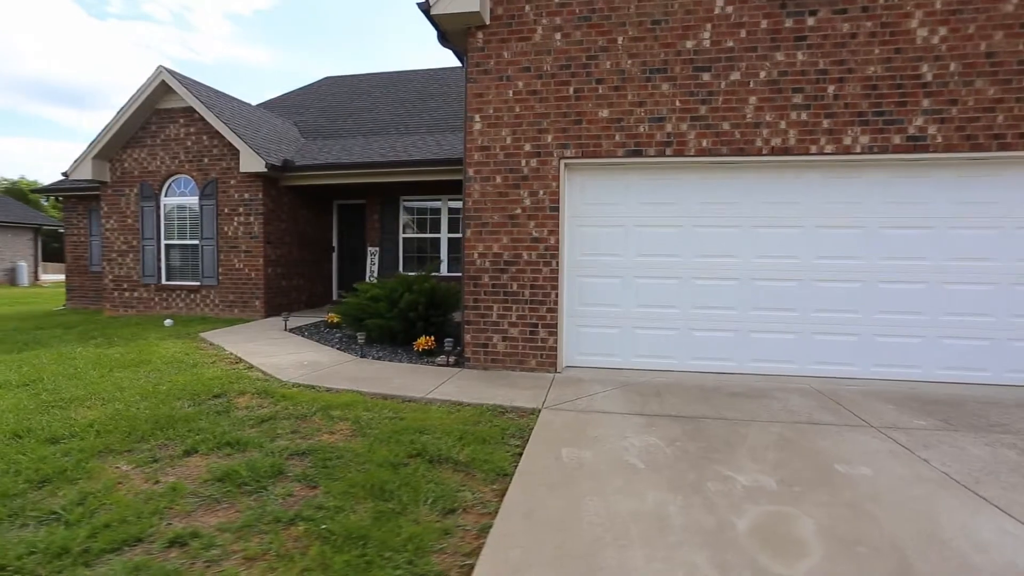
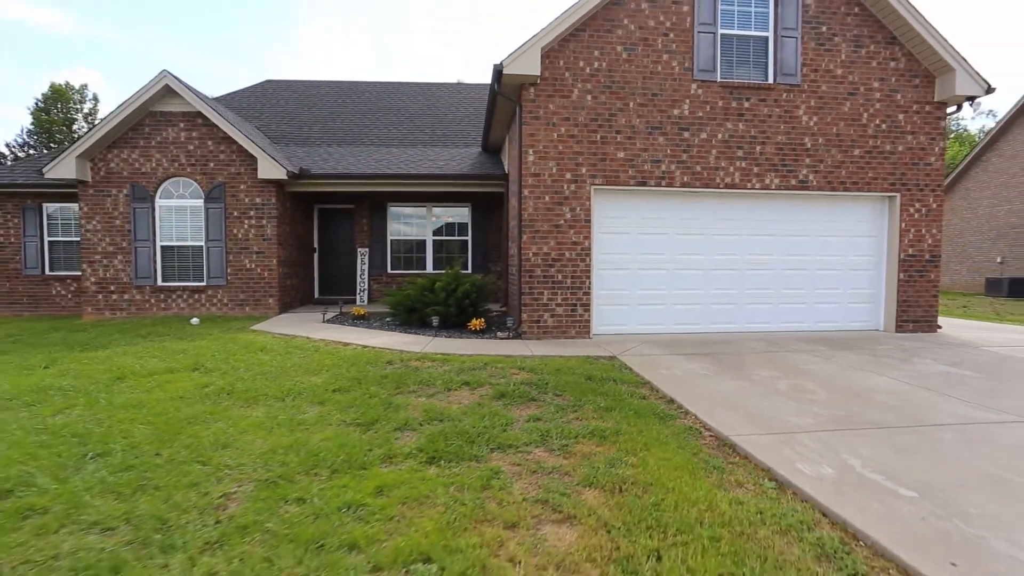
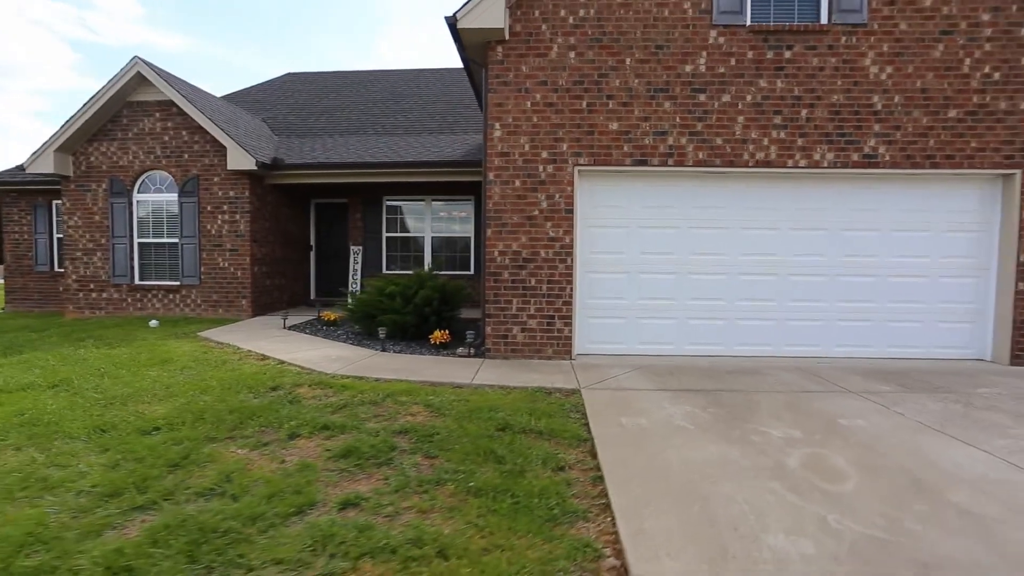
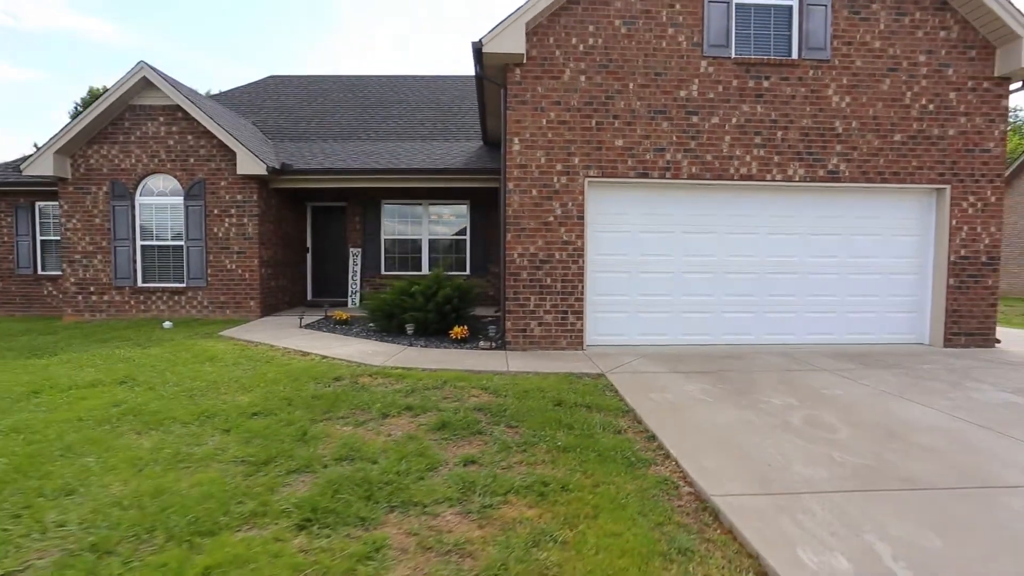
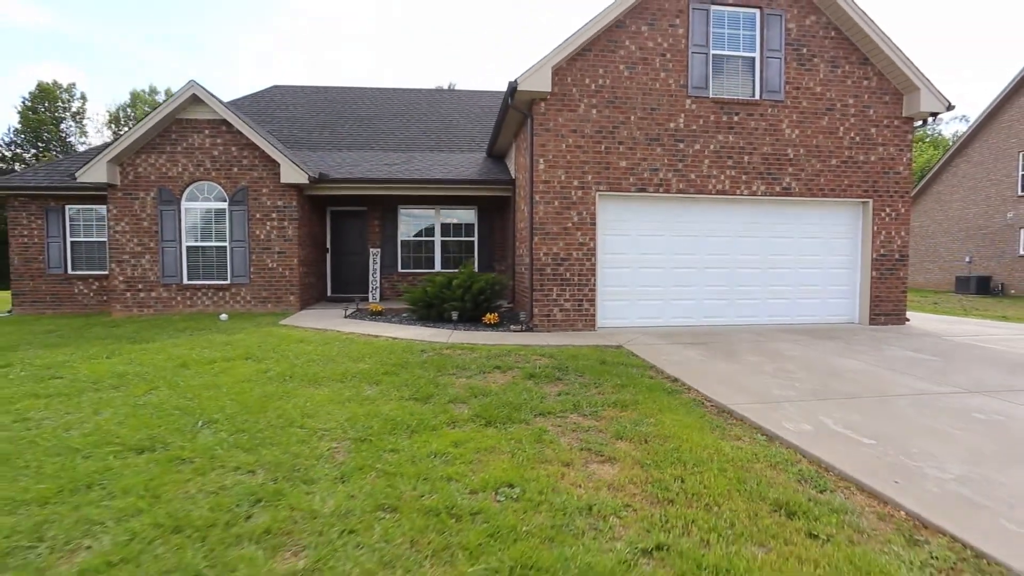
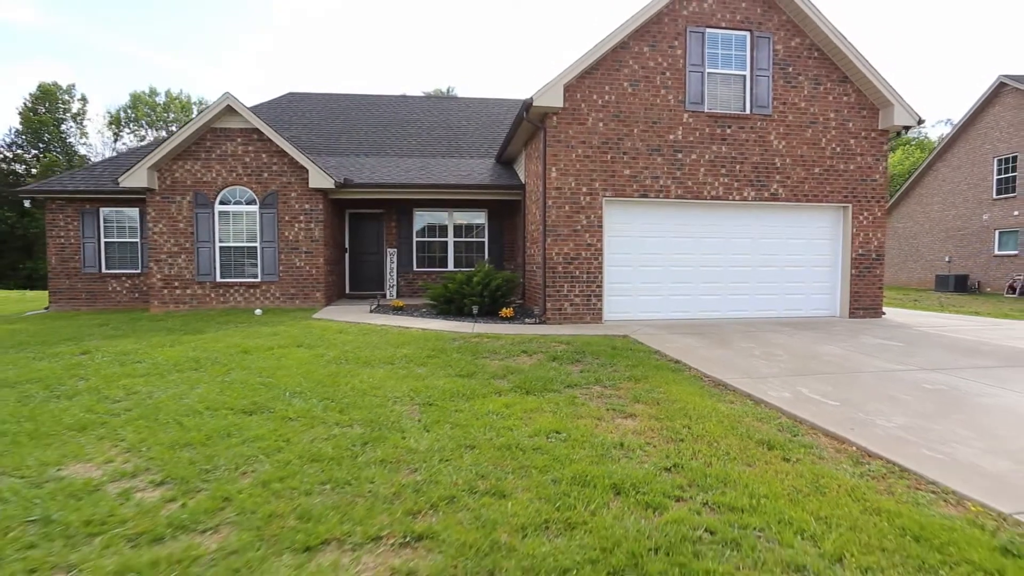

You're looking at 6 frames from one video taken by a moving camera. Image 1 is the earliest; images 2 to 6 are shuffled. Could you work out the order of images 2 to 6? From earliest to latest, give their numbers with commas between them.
3, 4, 2, 5, 6
